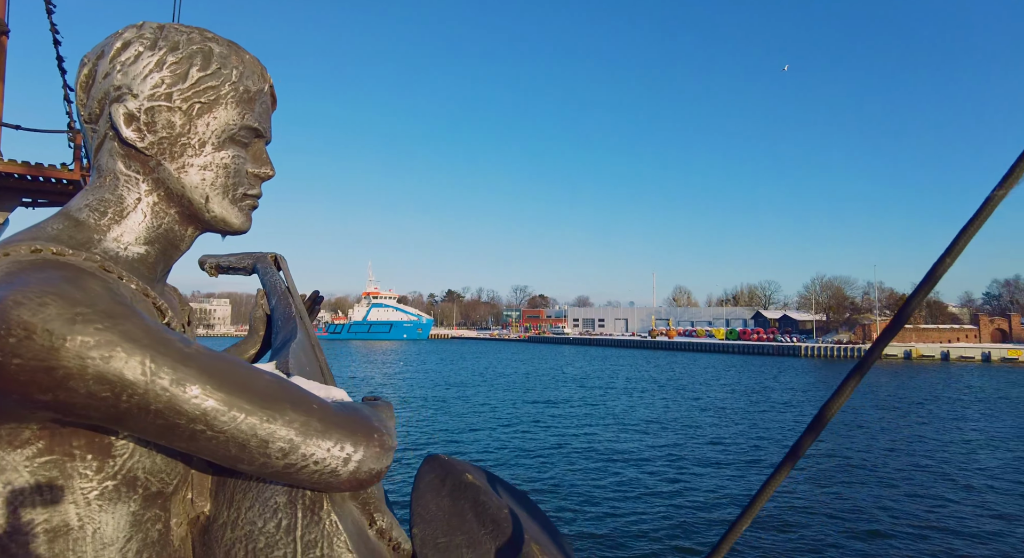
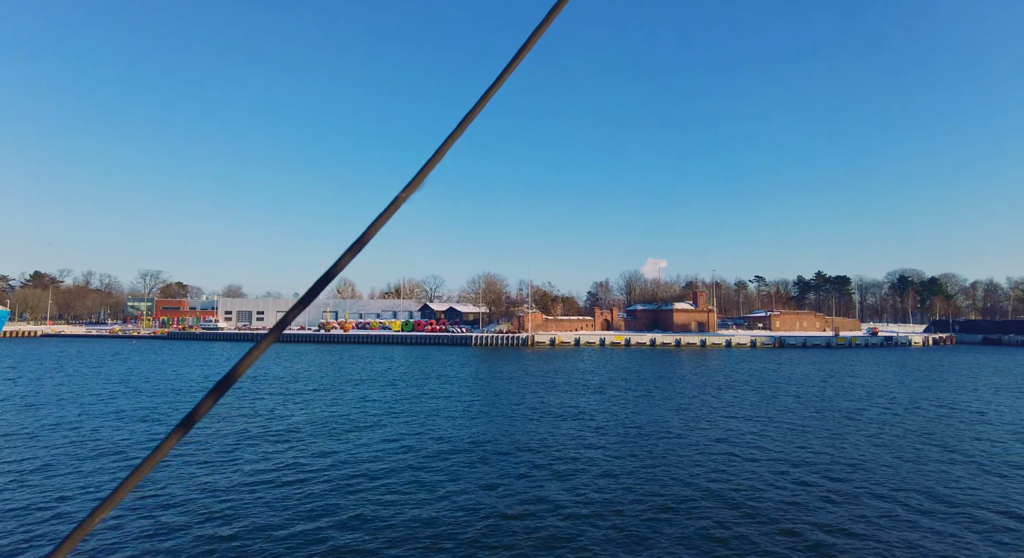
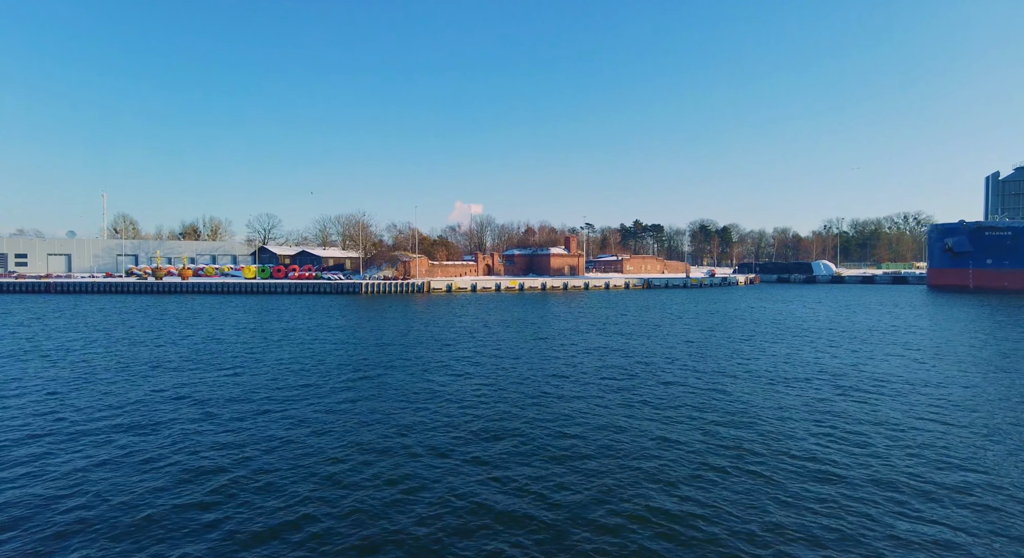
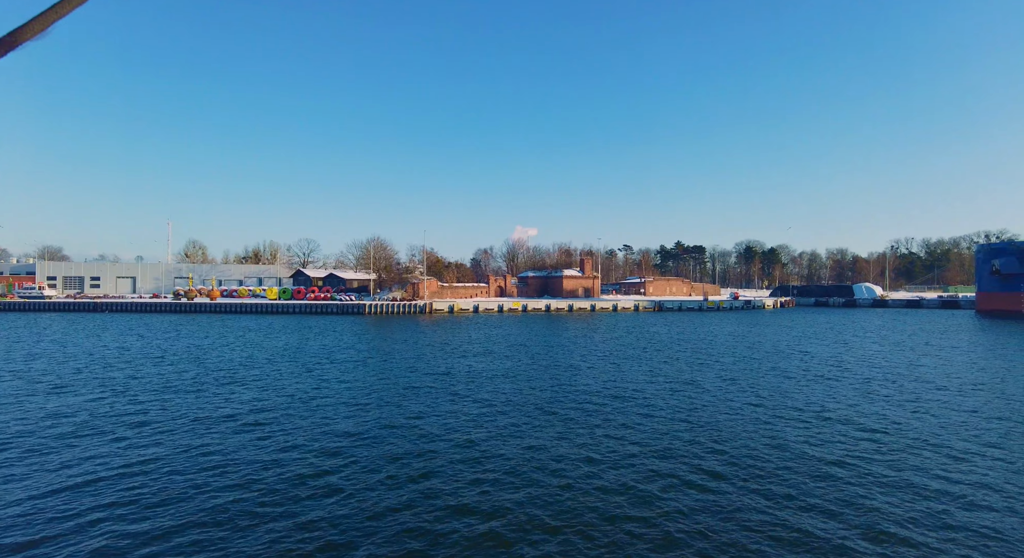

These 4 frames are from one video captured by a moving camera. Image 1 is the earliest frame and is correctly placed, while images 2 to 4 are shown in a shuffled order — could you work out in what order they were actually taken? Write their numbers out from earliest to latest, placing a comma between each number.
2, 4, 3
